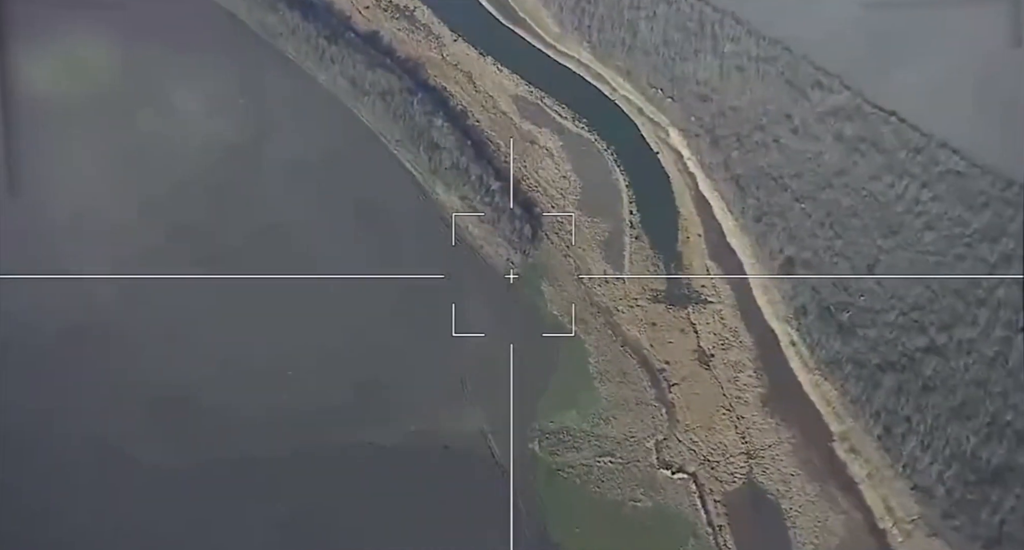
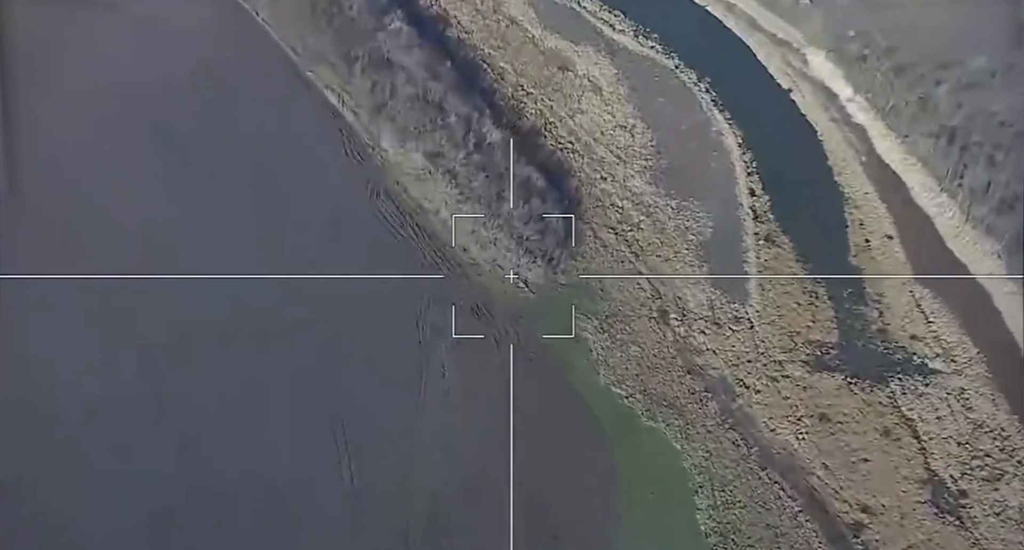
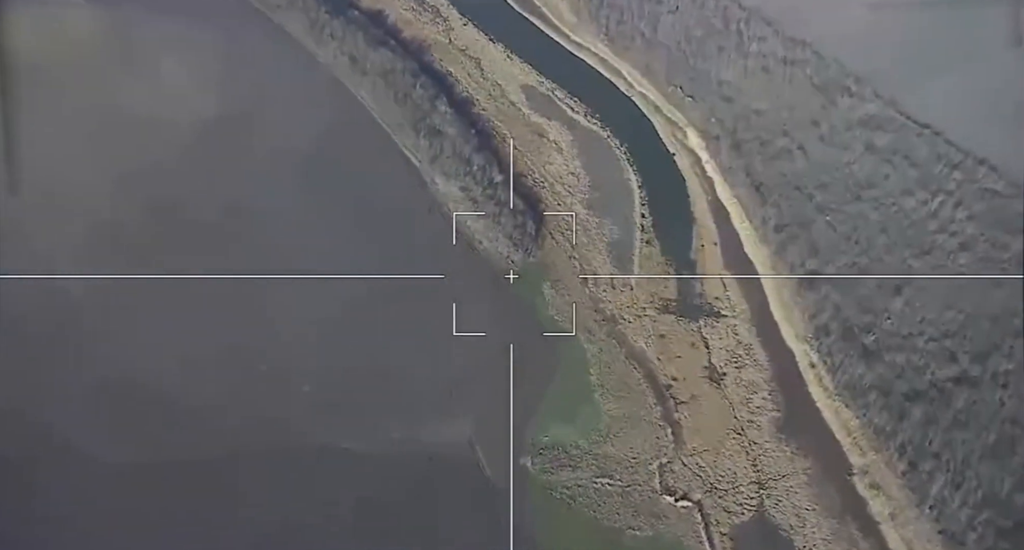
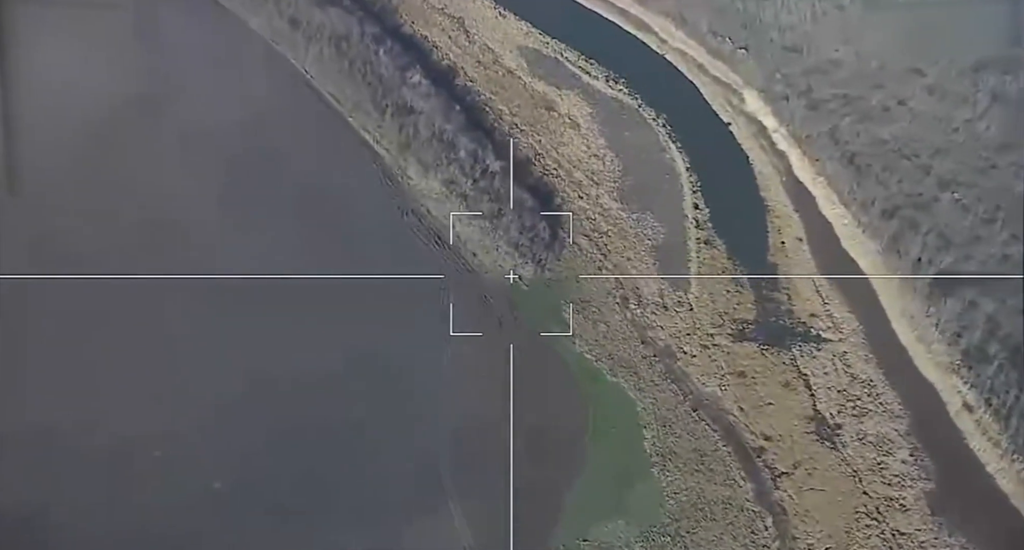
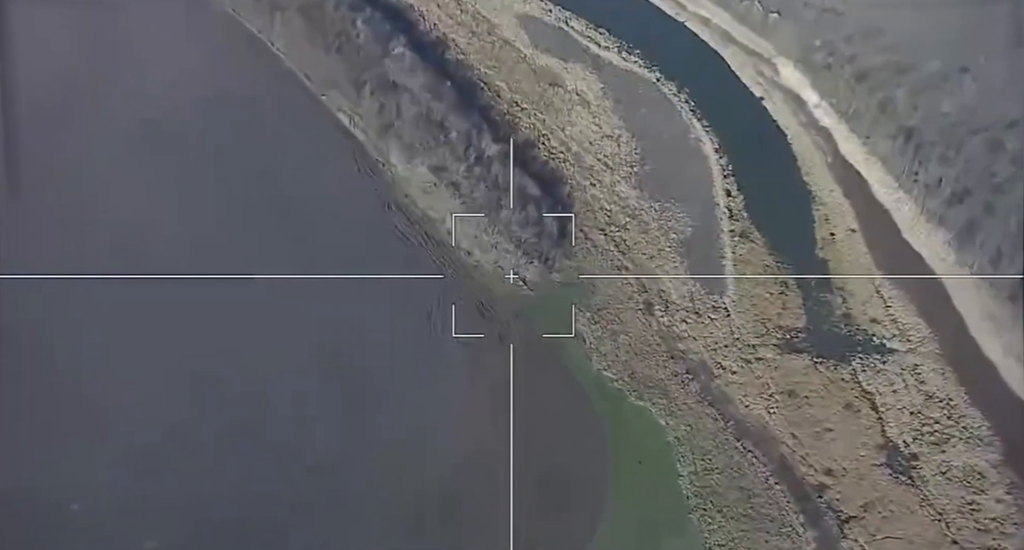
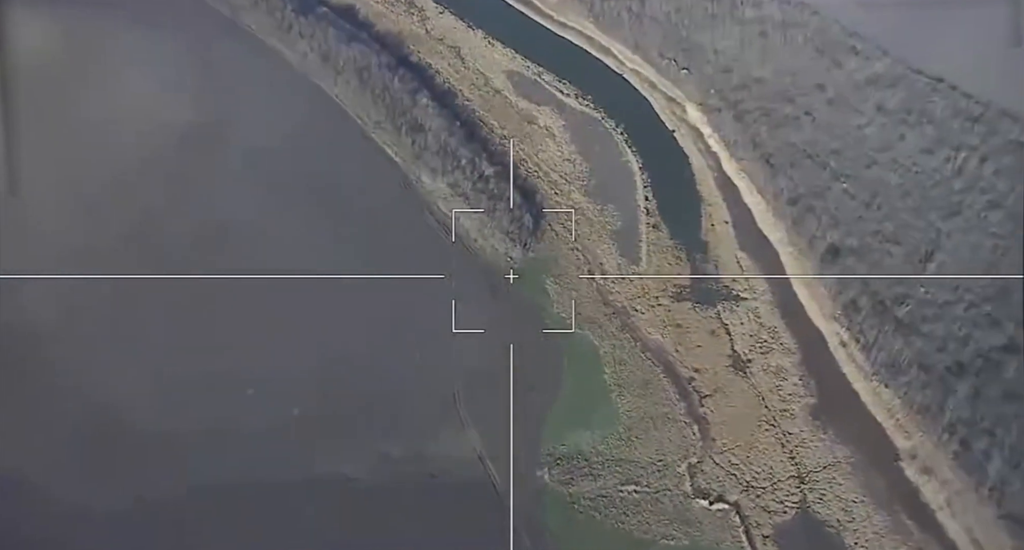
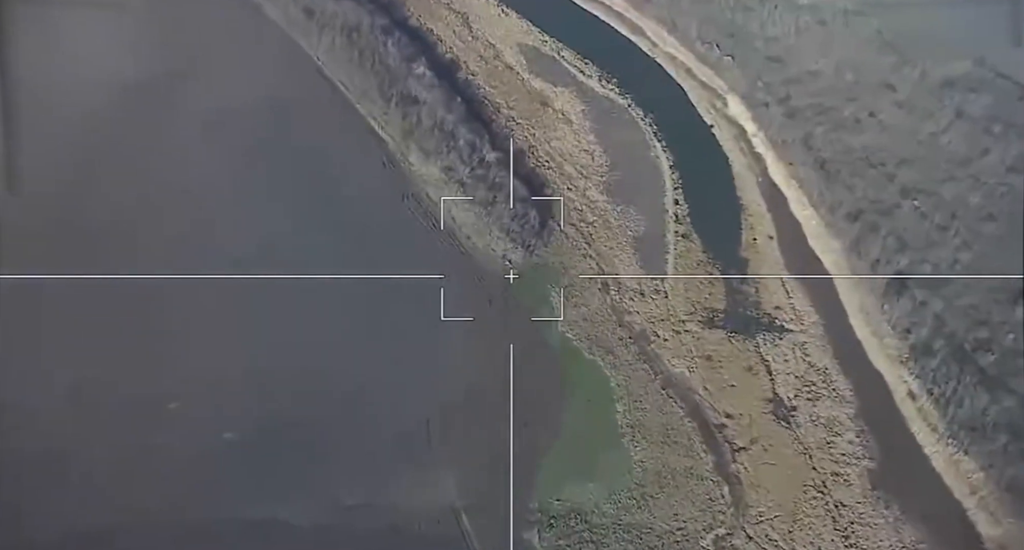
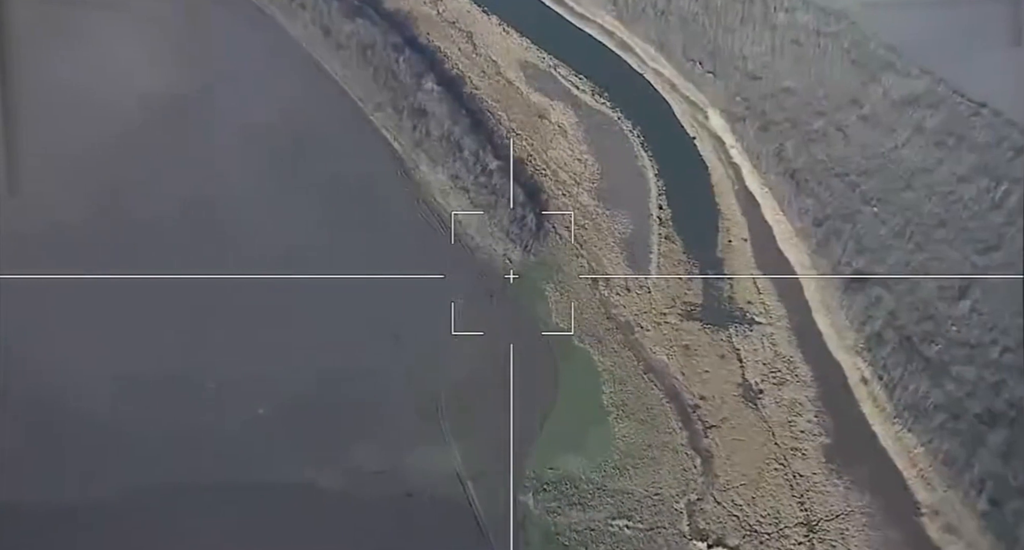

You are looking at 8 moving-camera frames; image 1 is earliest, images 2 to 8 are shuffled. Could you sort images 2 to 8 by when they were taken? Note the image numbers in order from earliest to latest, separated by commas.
3, 6, 8, 7, 4, 5, 2
